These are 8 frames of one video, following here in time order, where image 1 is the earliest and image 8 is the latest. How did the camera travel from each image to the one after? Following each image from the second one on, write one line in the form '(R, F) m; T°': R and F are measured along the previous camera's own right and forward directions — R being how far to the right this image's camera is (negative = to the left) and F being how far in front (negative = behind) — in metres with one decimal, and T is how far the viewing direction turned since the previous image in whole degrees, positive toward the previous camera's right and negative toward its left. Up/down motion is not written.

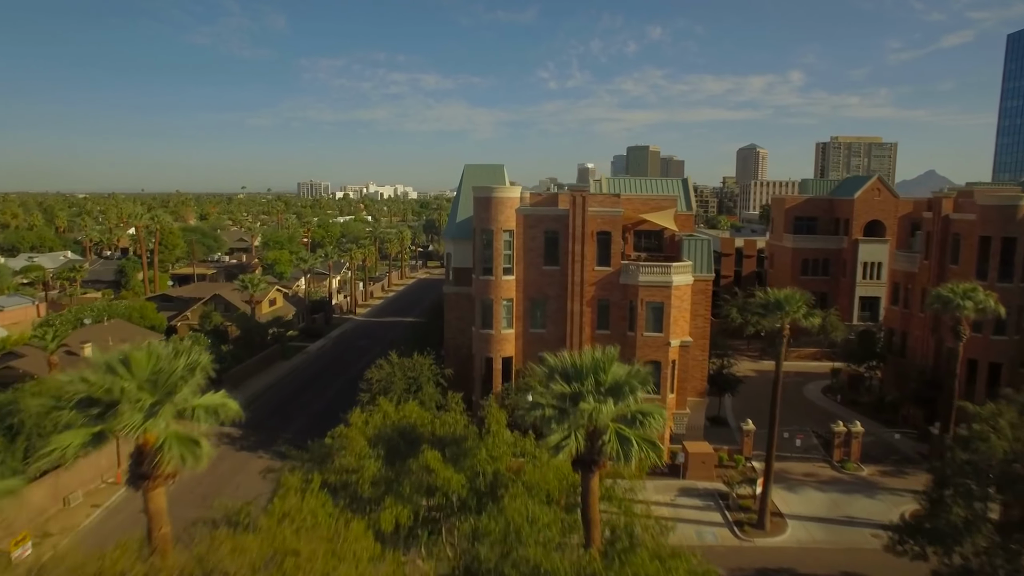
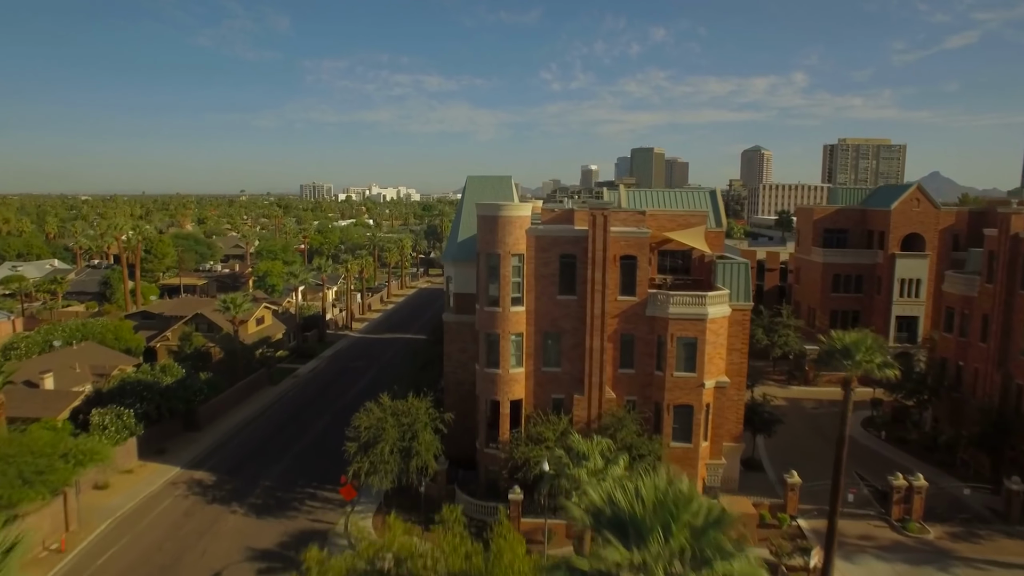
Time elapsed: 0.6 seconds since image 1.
(-0.2, +3.3) m; 0°
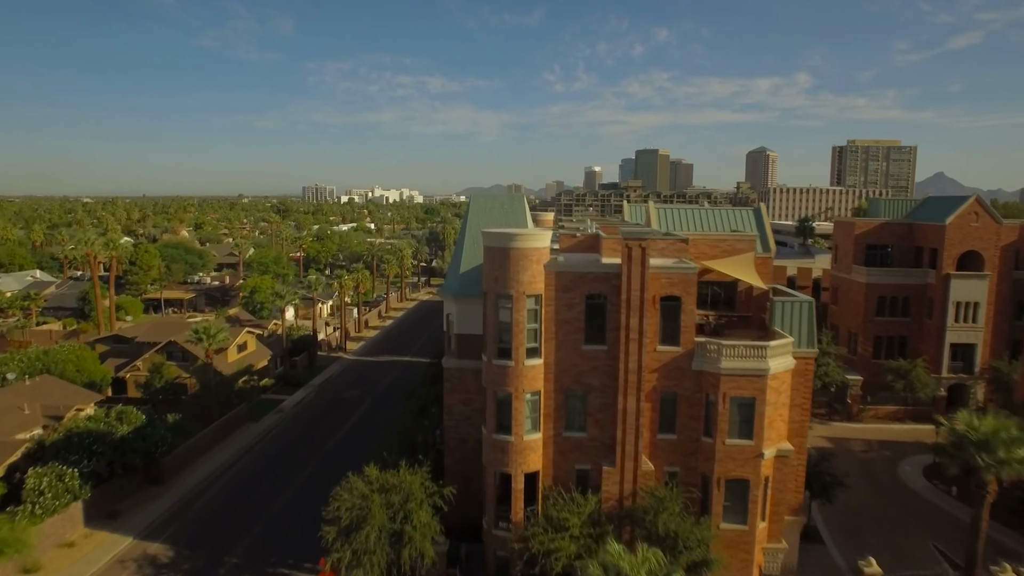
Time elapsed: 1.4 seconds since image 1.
(-0.3, +4.0) m; 0°
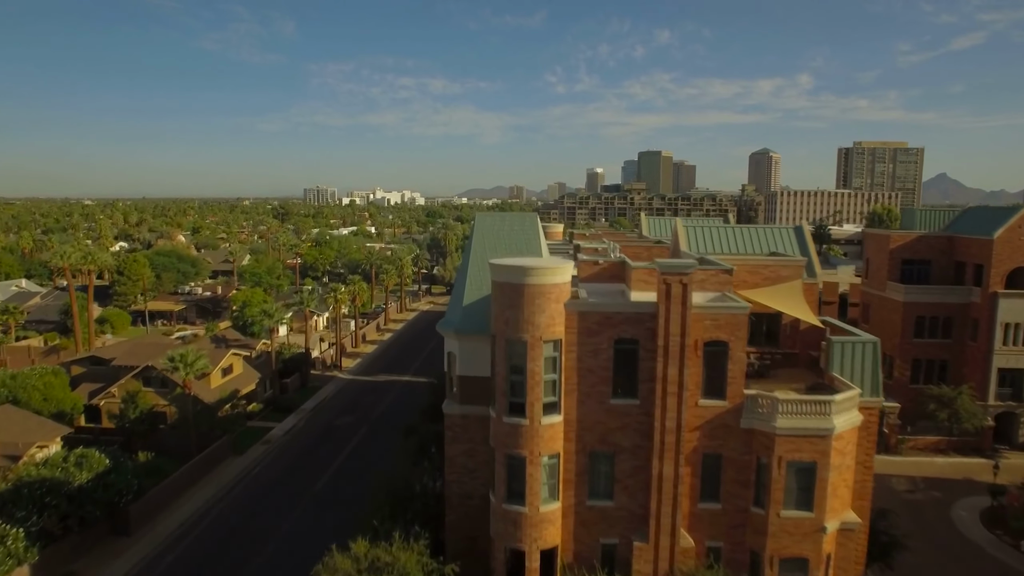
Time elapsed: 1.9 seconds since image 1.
(-0.2, +2.8) m; 0°
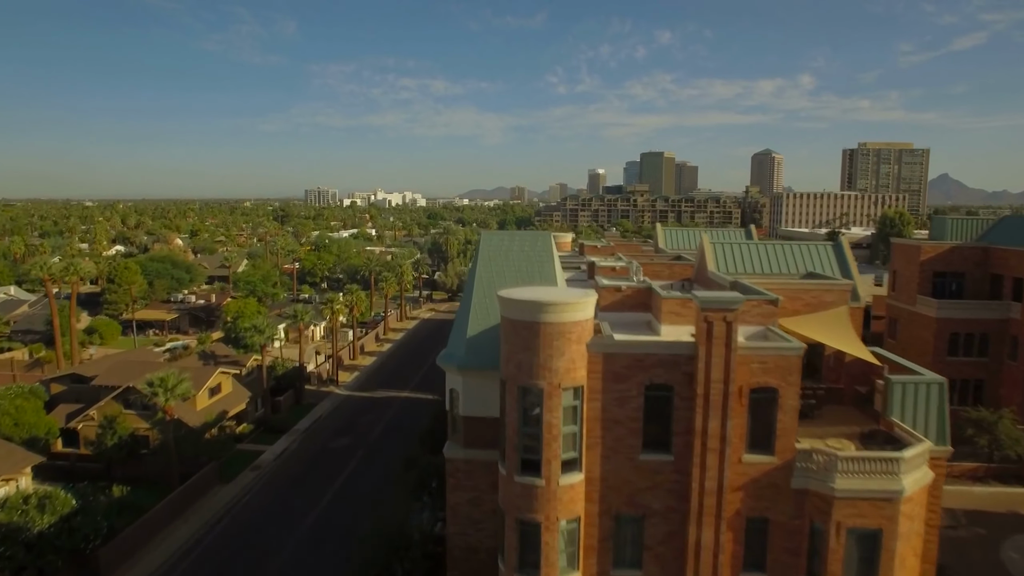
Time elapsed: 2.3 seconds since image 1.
(-0.2, +2.1) m; 0°
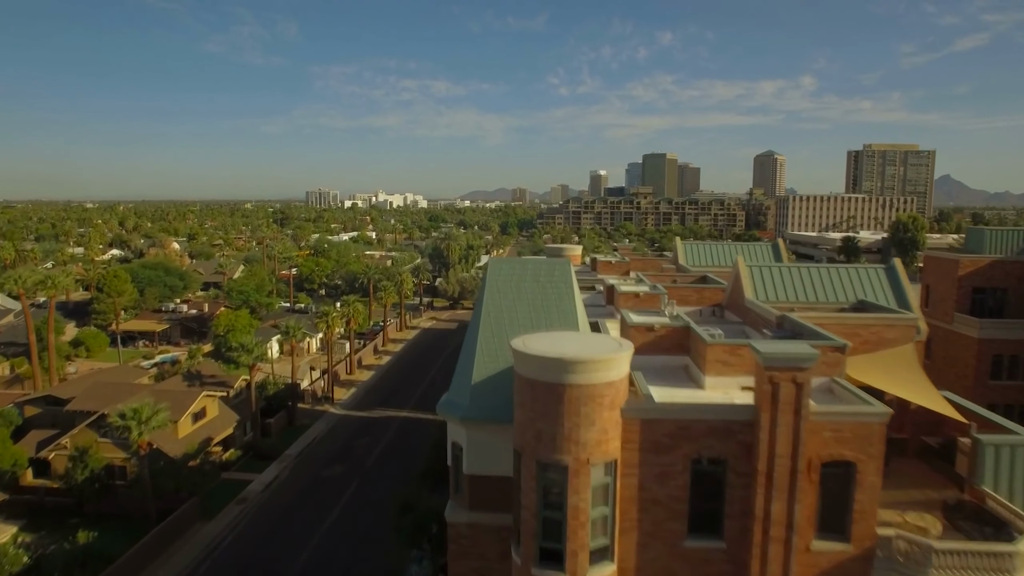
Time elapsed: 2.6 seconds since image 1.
(-0.2, +2.3) m; 0°
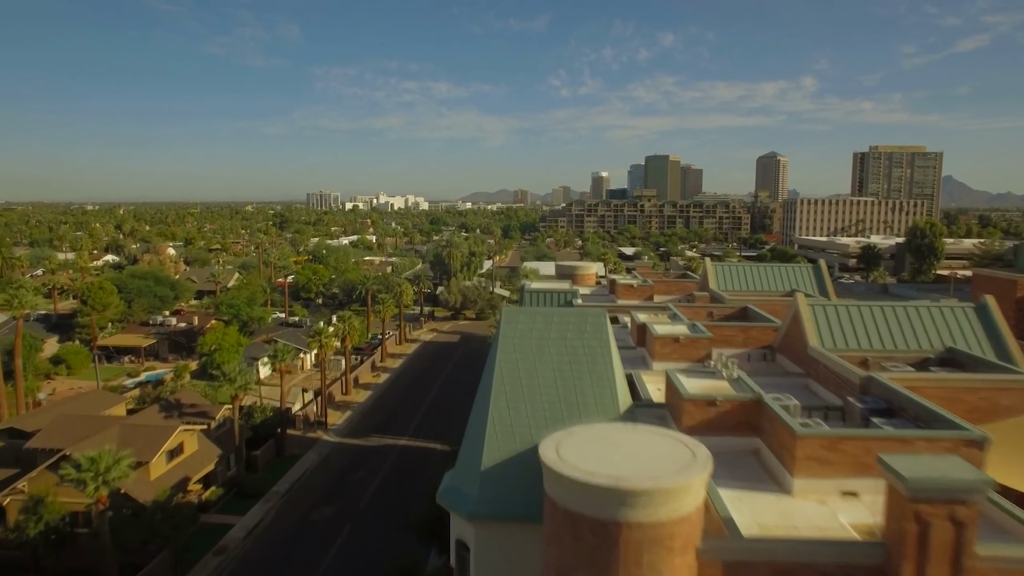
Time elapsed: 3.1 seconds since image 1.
(-0.3, +2.8) m; 0°
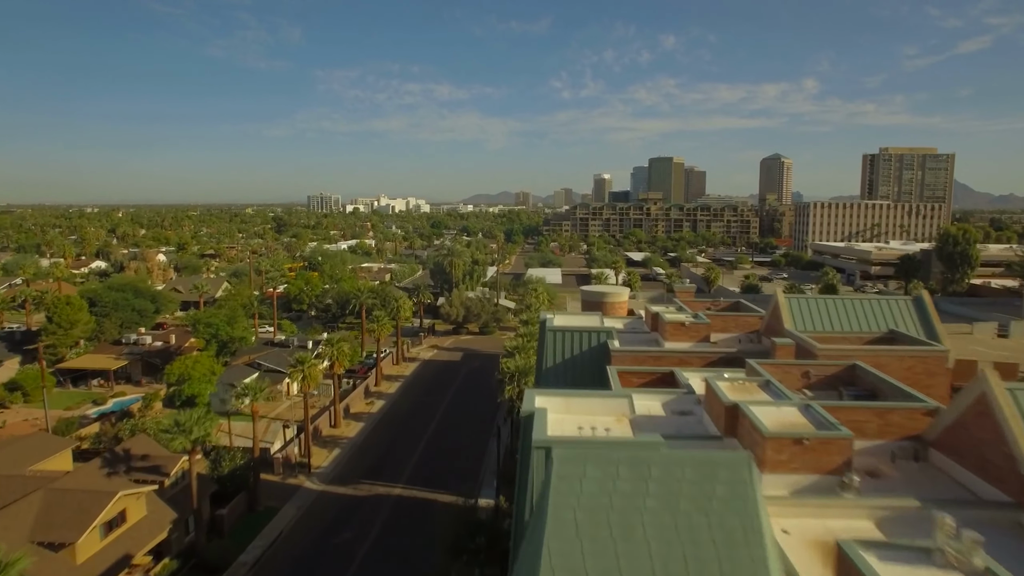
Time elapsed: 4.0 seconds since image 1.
(-0.5, +5.0) m; 0°
